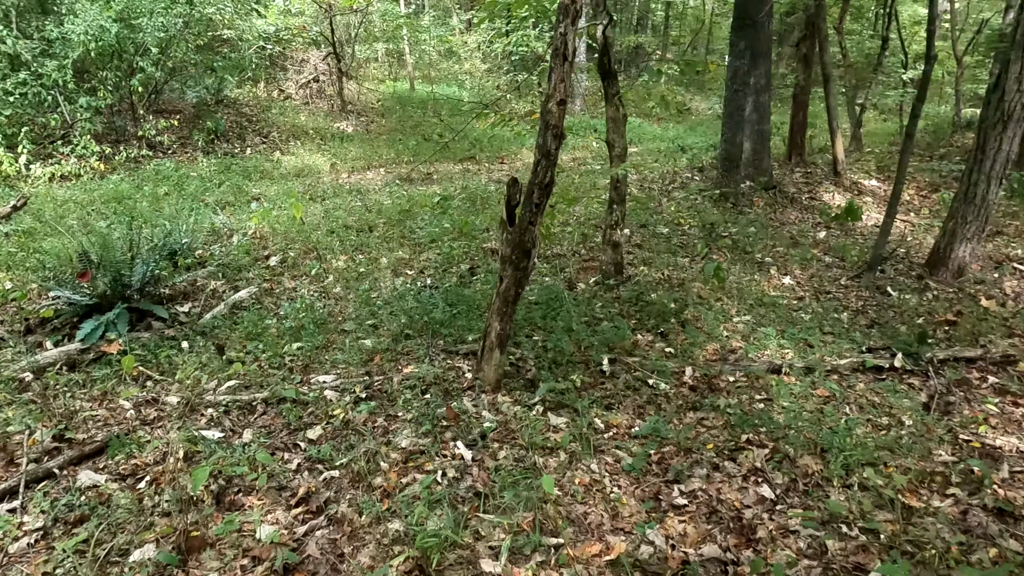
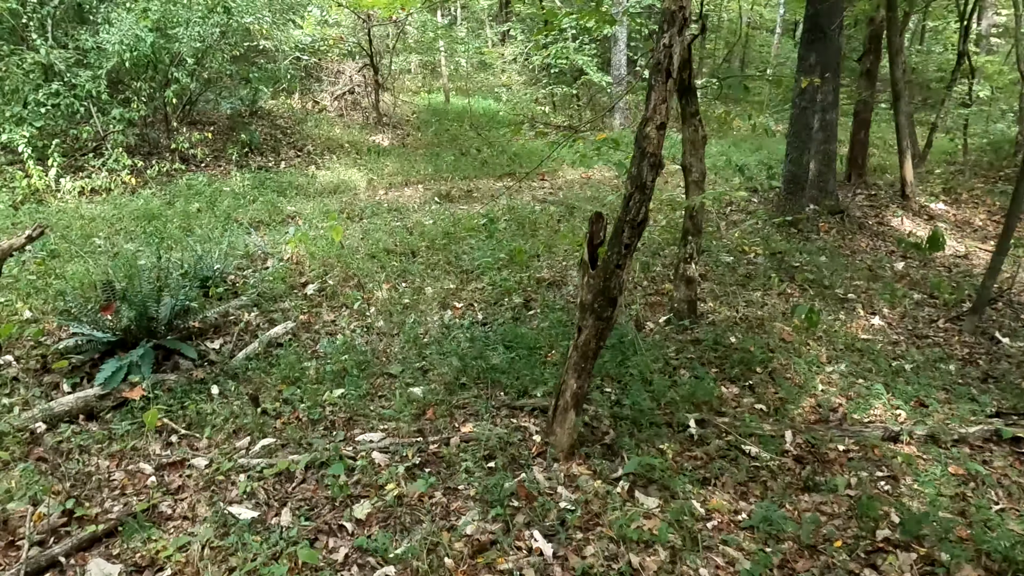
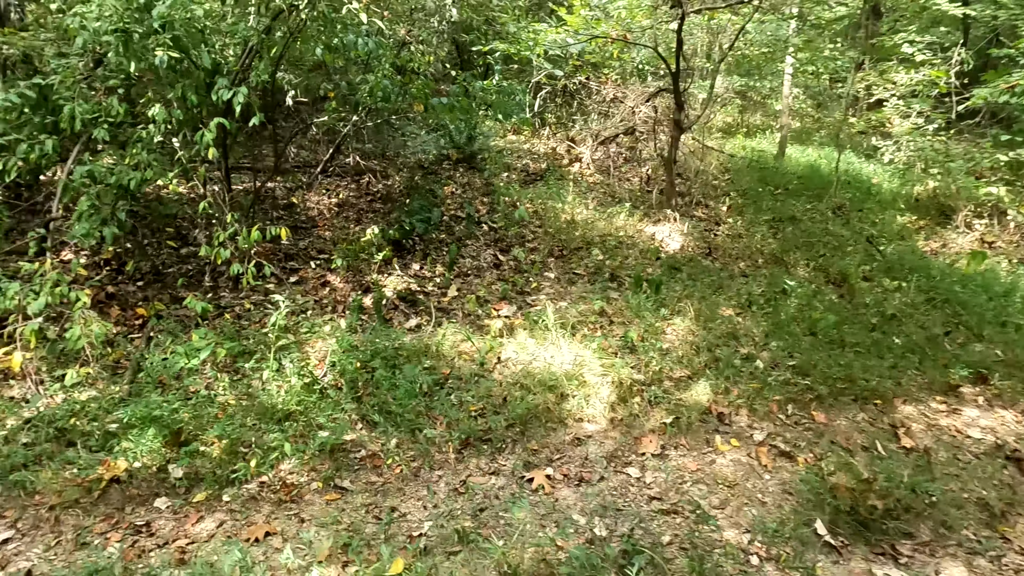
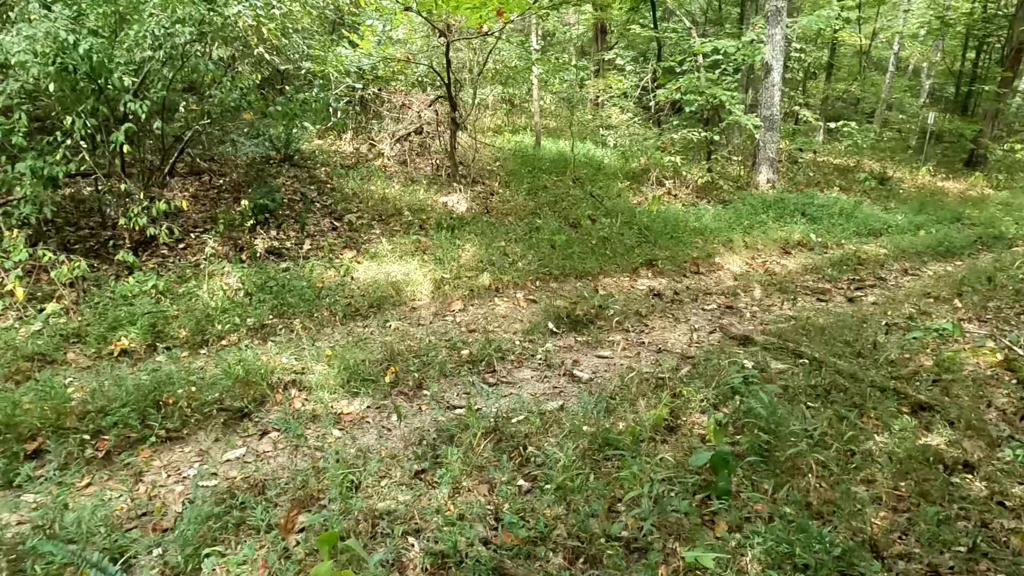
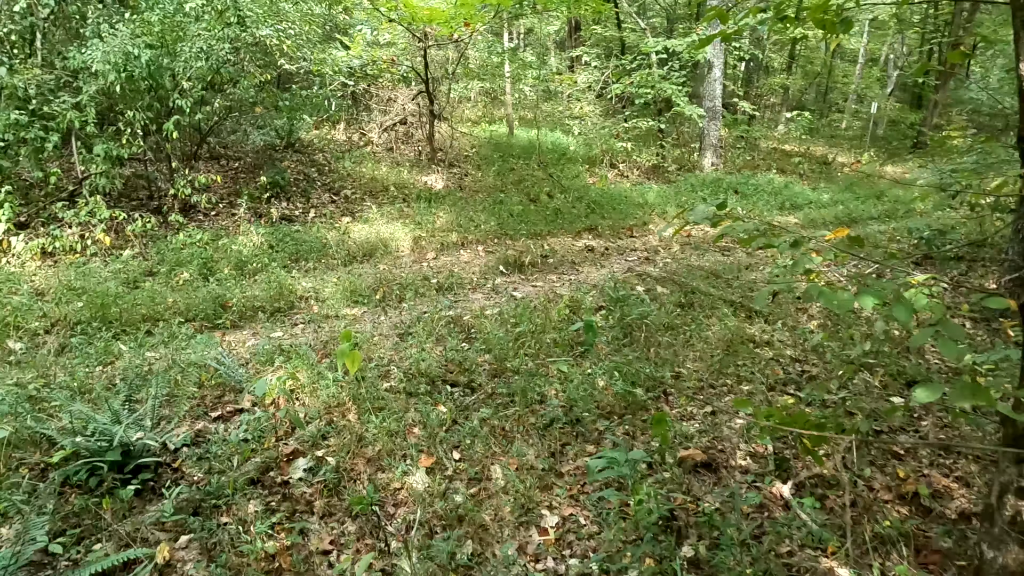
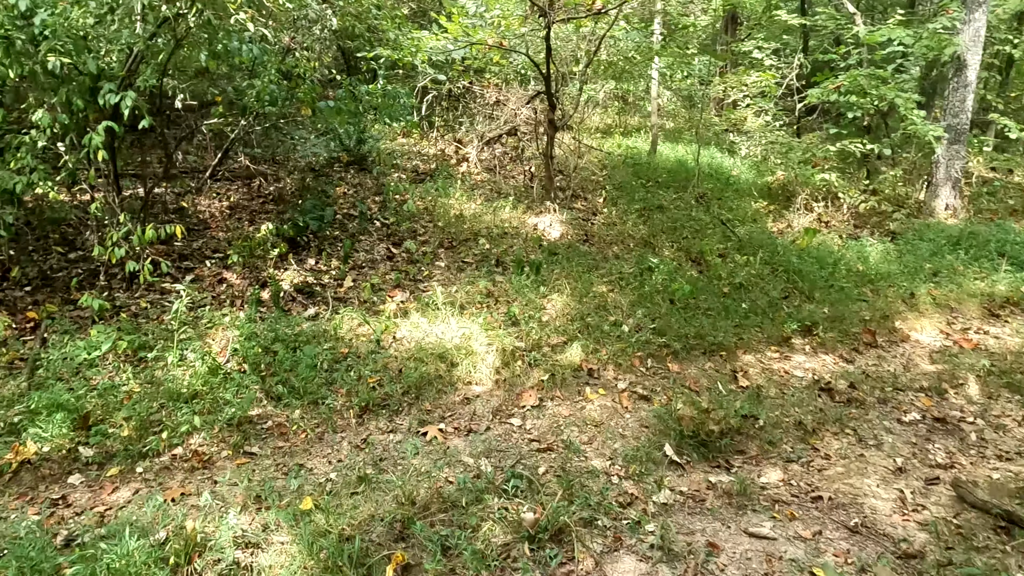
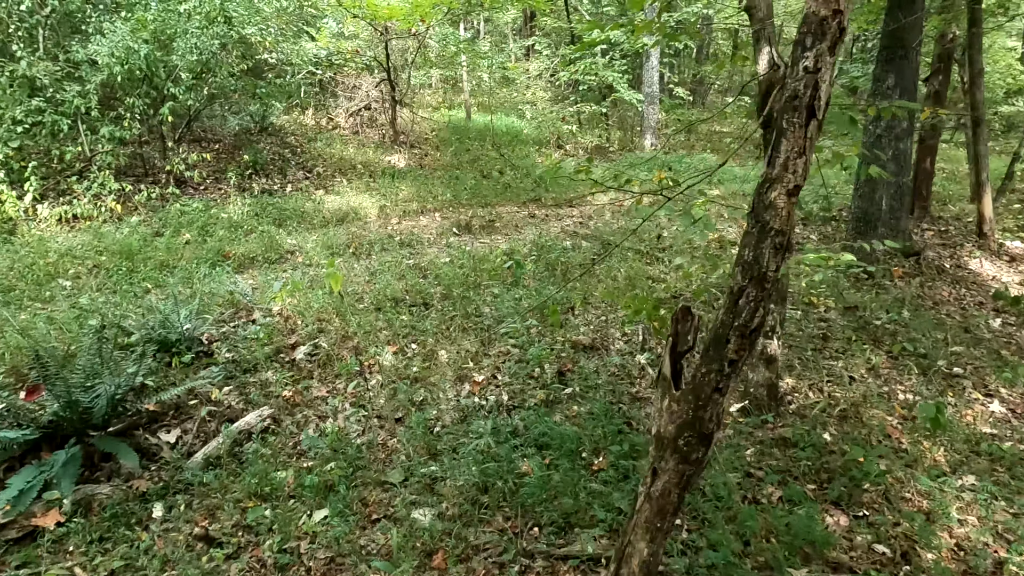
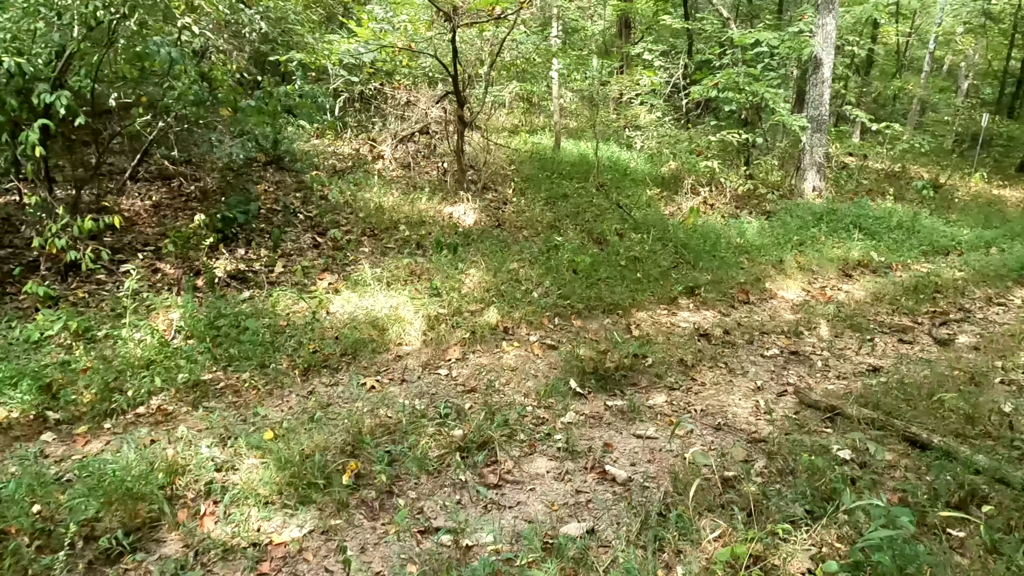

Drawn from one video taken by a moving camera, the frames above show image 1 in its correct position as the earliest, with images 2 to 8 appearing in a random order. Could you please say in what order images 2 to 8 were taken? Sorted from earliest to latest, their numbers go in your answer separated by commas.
2, 7, 5, 4, 8, 6, 3
